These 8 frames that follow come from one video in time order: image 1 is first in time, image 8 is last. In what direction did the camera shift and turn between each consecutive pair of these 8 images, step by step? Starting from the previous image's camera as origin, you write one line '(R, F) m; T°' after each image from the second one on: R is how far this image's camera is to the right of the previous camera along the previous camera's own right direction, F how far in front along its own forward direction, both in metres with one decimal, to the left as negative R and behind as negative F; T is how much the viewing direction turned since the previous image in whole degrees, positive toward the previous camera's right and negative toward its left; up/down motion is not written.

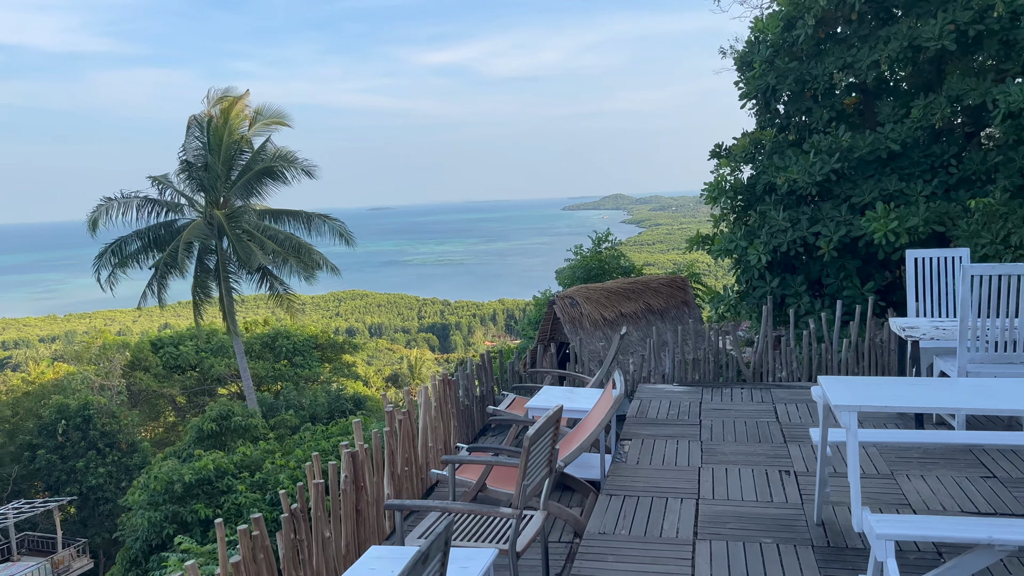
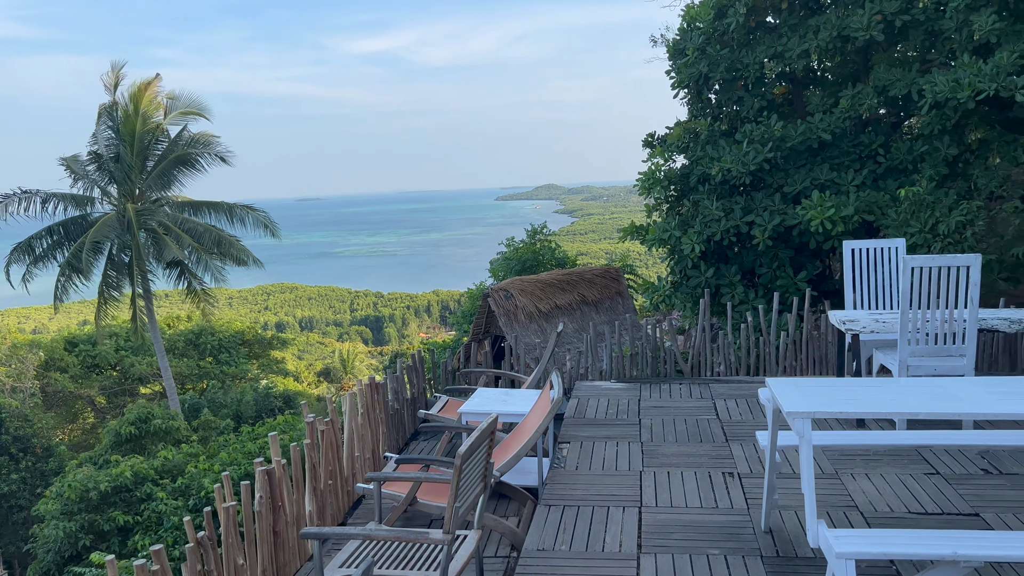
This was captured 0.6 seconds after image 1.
(0.0, +0.2) m; +5°
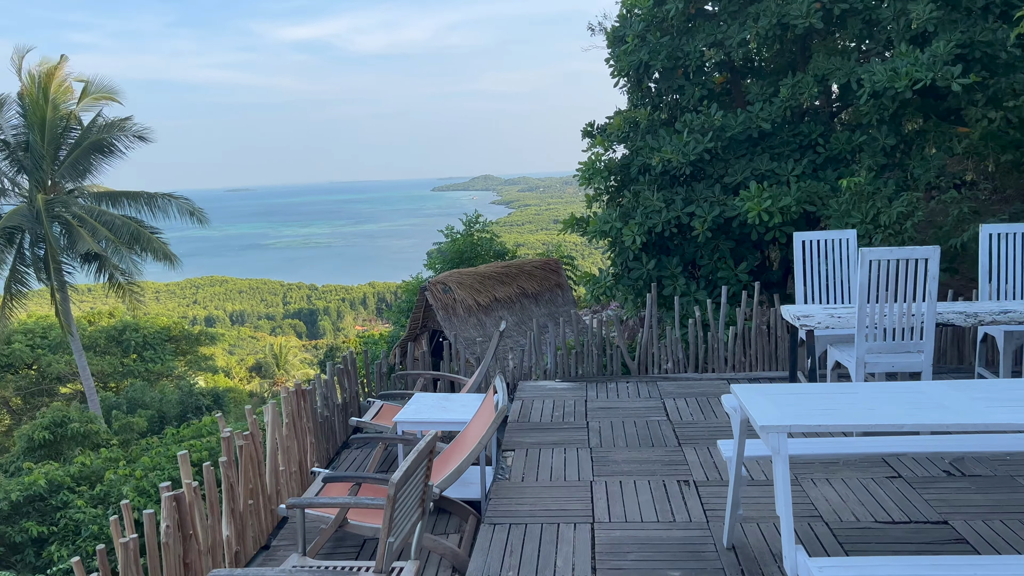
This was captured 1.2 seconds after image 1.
(0.0, +0.3) m; +5°
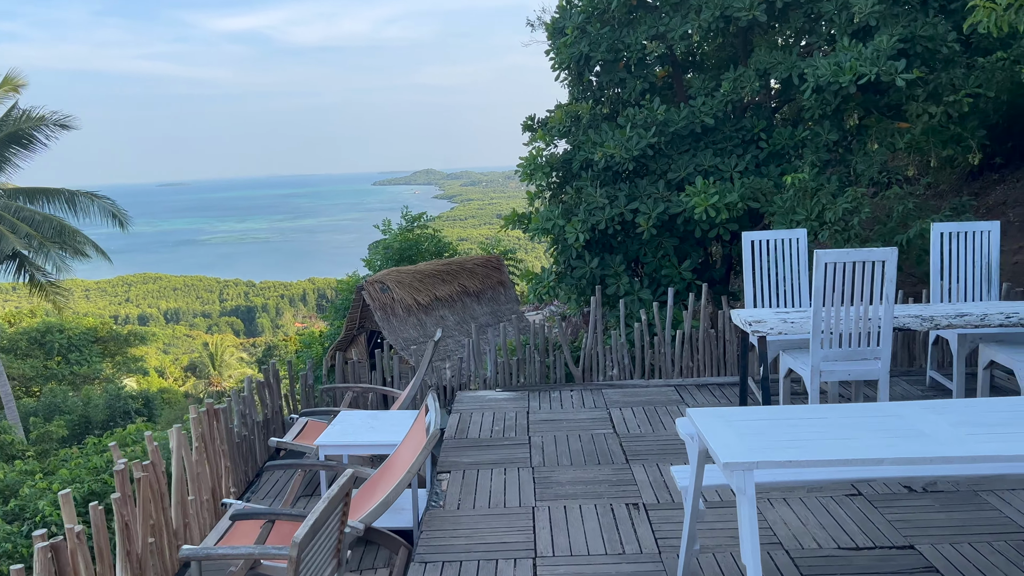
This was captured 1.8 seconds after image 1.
(0.0, +0.3) m; +4°
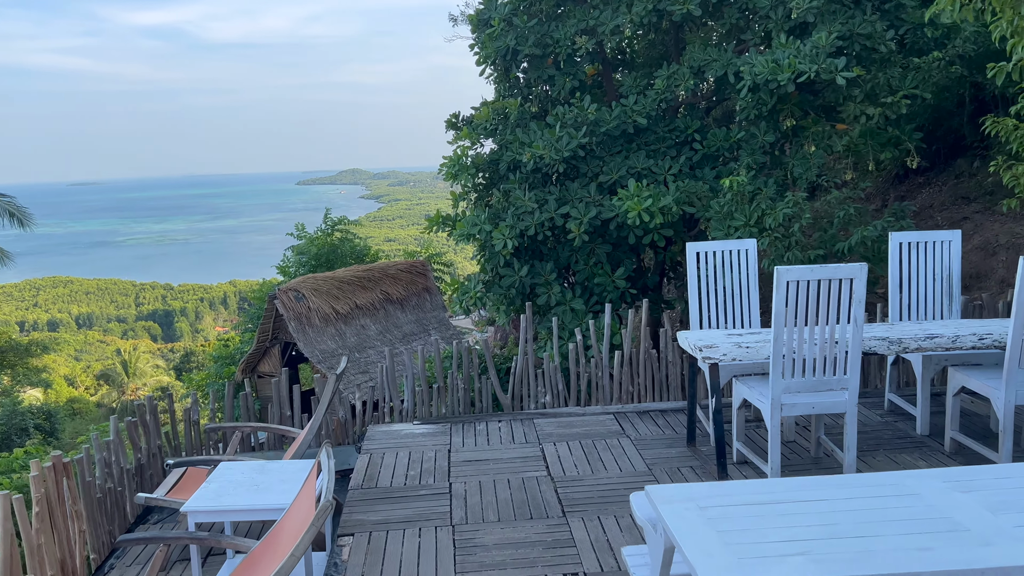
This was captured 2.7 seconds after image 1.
(0.0, +0.5) m; +5°
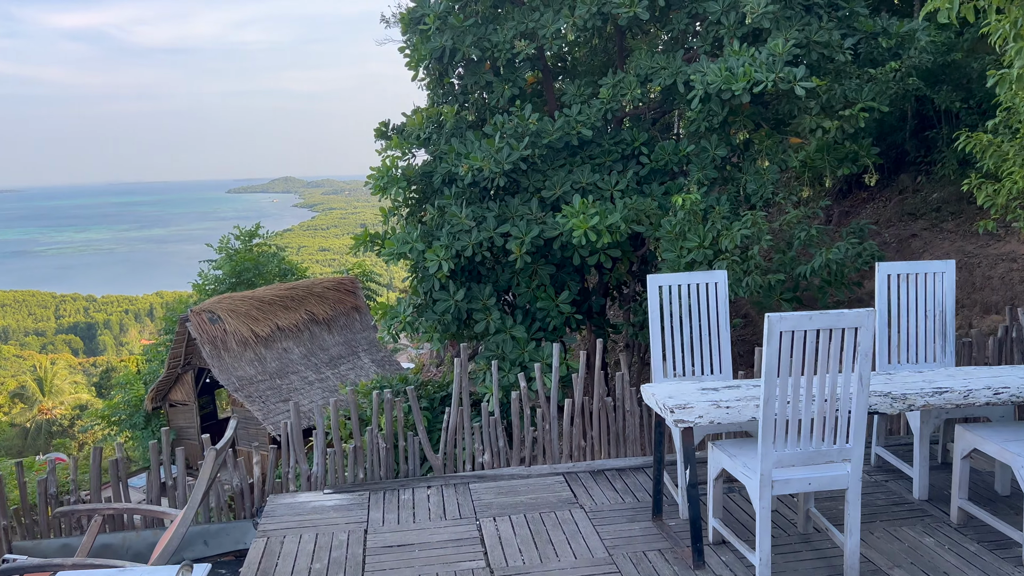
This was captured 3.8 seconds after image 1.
(0.0, +0.5) m; +4°
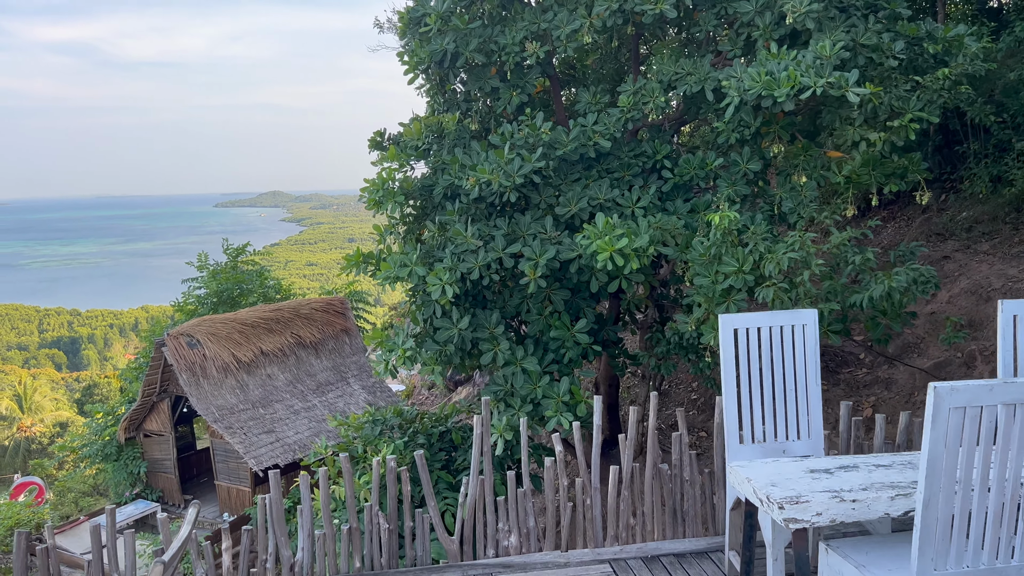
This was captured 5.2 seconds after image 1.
(-0.1, +0.6) m; +1°
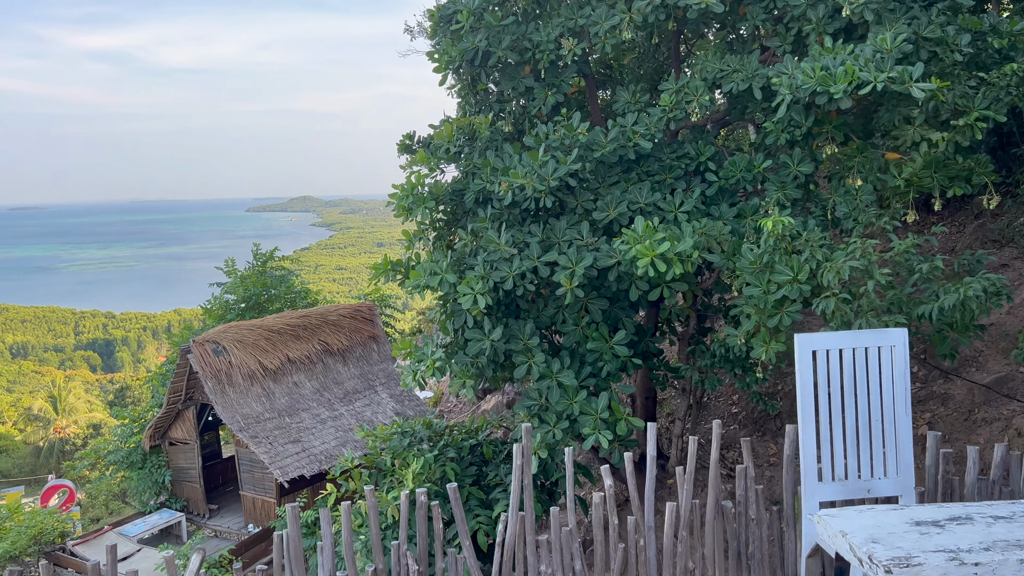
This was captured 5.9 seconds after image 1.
(0.0, +0.3) m; -2°
